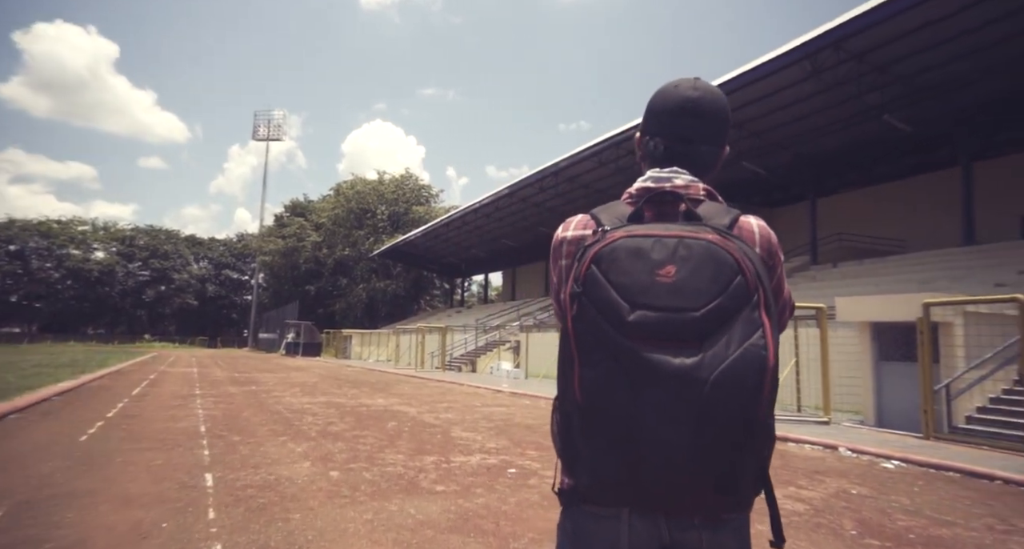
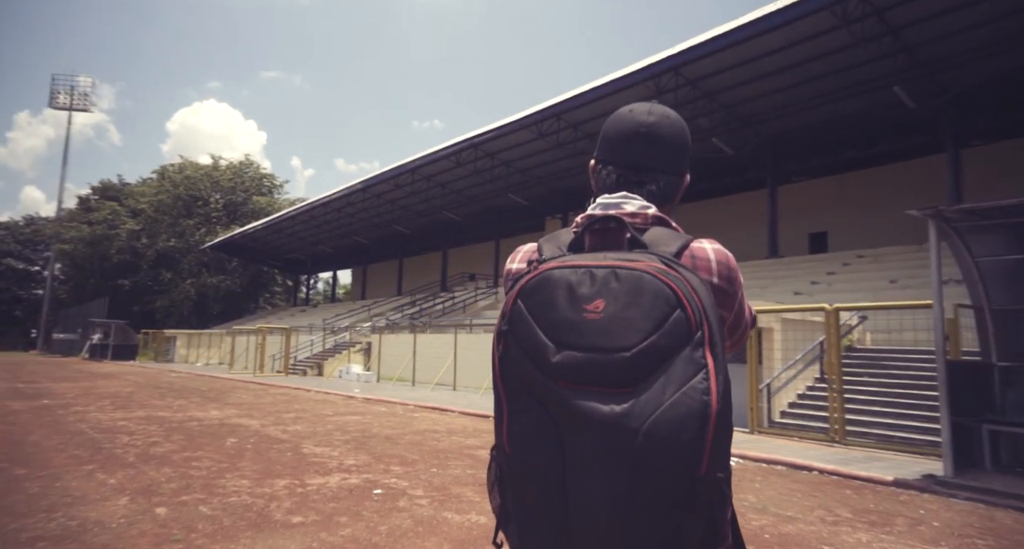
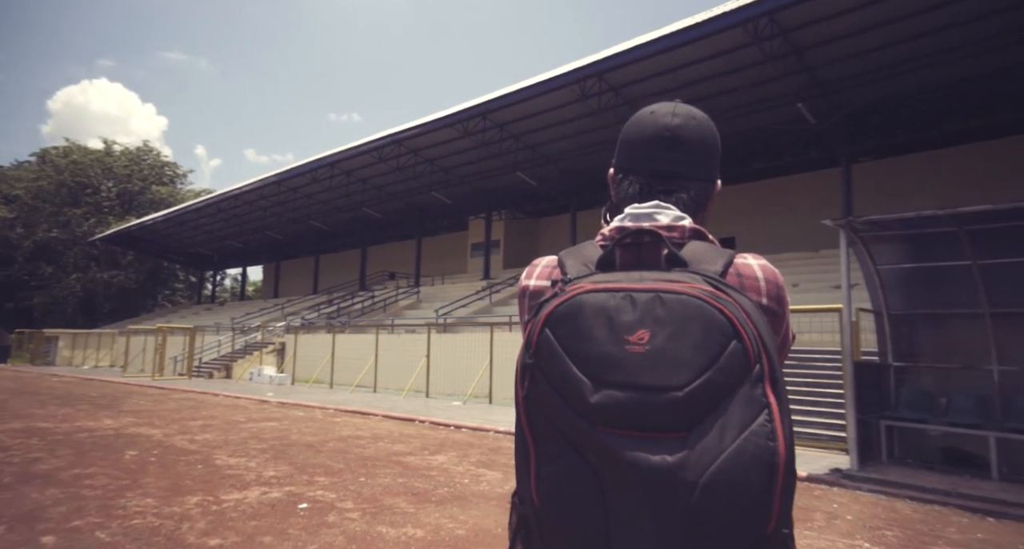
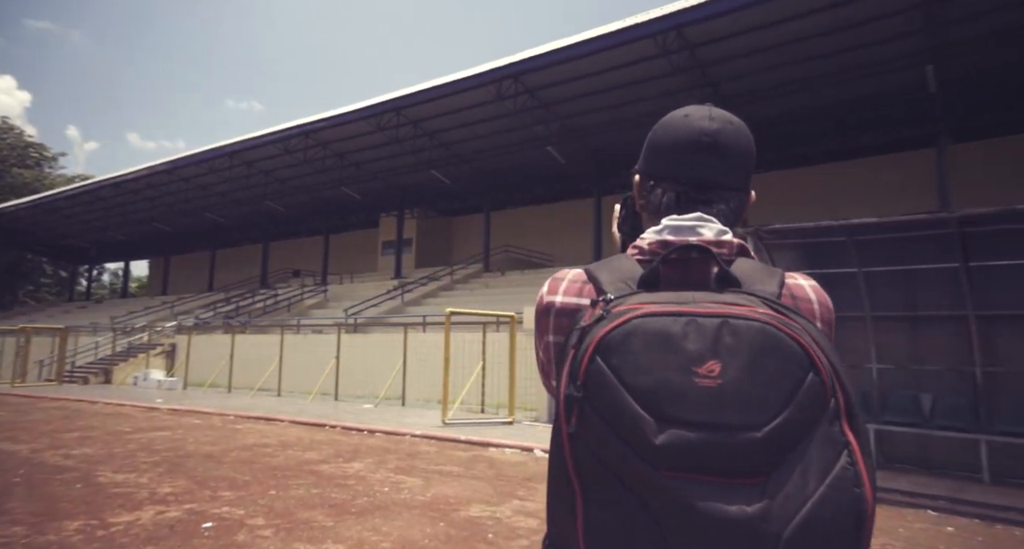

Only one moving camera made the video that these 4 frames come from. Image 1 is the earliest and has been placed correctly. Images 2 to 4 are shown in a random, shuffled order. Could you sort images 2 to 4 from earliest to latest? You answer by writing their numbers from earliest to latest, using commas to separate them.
2, 3, 4
